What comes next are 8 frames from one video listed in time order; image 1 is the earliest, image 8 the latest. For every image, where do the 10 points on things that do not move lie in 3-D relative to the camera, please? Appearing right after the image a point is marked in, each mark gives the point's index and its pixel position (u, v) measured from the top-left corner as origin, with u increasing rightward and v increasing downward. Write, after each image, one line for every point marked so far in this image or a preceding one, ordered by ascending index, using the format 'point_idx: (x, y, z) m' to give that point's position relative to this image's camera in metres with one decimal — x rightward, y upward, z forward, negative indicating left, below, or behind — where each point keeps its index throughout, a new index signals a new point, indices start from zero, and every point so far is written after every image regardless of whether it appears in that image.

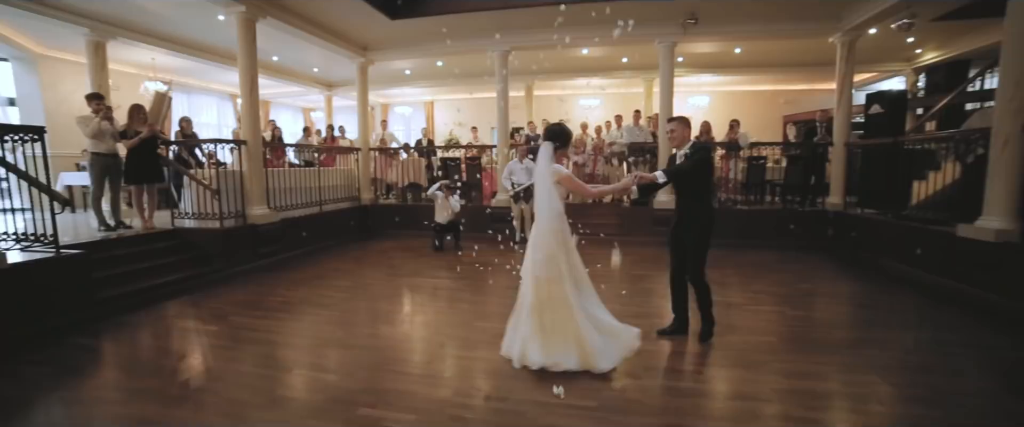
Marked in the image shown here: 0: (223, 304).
0: (-2.9, -0.9, +4.3) m
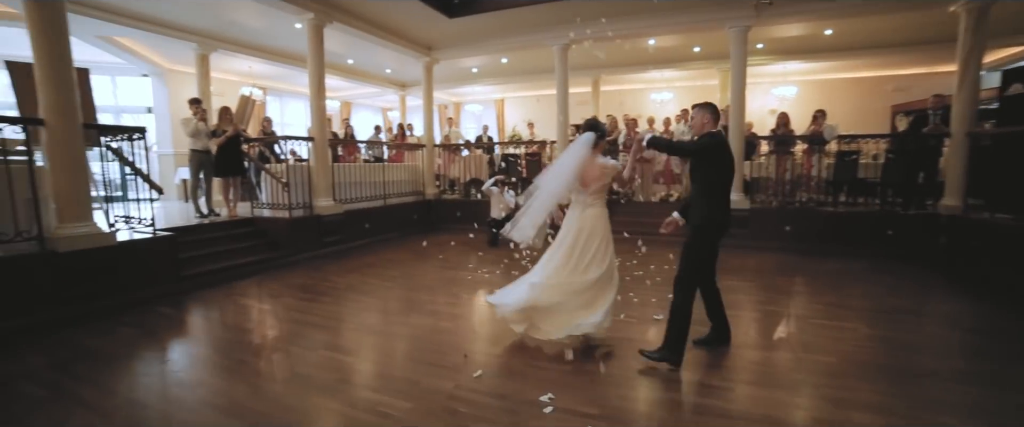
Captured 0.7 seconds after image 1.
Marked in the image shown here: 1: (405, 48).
0: (-2.5, -0.8, +4.8) m
1: (-1.9, +2.9, +7.7) m
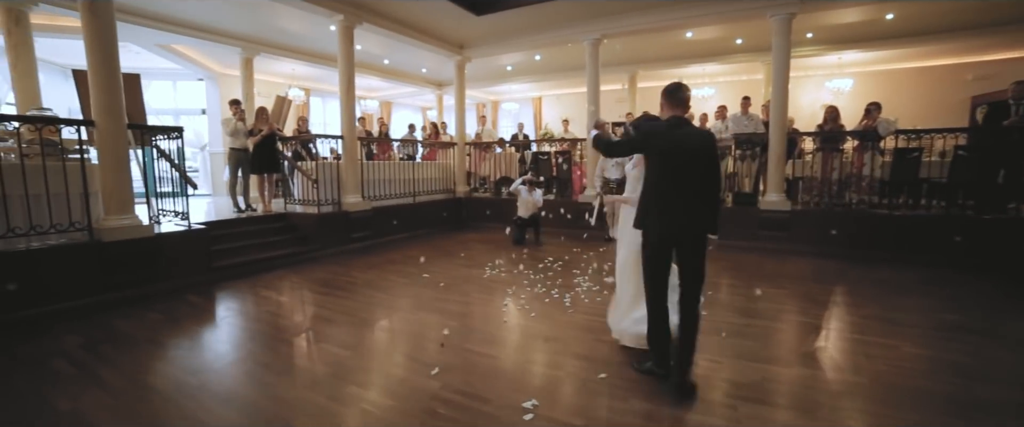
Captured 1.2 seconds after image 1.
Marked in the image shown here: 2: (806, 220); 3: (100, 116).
0: (-2.4, -0.7, +4.9) m
1: (-1.4, +2.9, +7.7) m
2: (+3.9, -0.1, +6.0) m
3: (-3.8, +0.9, +4.1) m
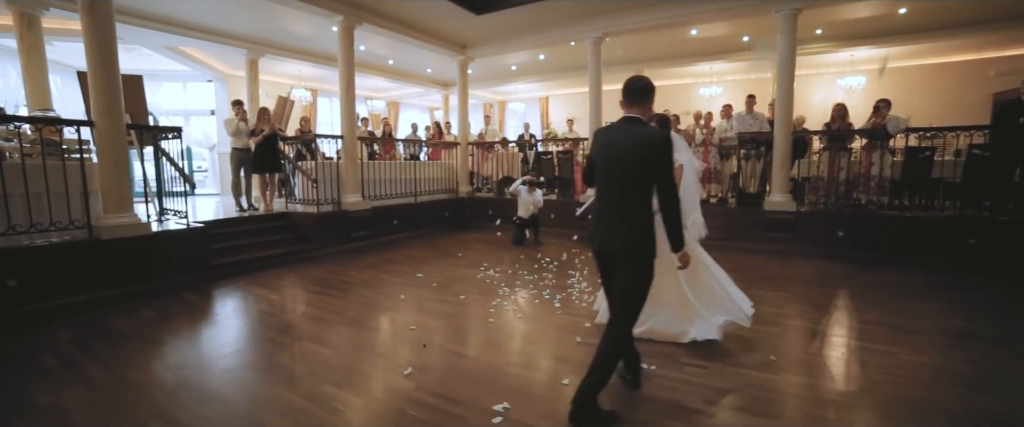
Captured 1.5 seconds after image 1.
0: (-2.4, -0.7, +5.0) m
1: (-1.3, +2.9, +7.7) m
2: (+3.9, -0.1, +5.8) m
3: (-3.9, +1.0, +4.2) m
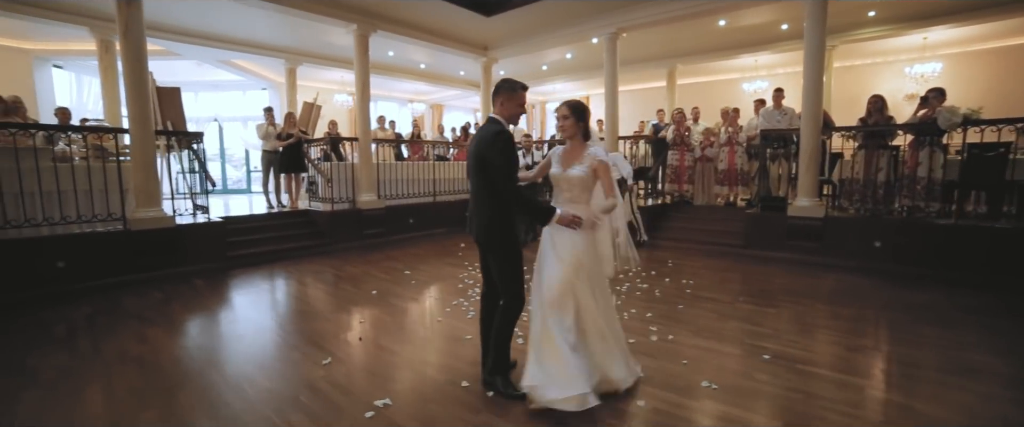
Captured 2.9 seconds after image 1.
0: (-2.6, -0.7, +5.4) m
1: (-1.0, +2.9, +7.9) m
2: (+3.8, -0.2, +5.1) m
3: (-4.1, +1.0, +4.8) m
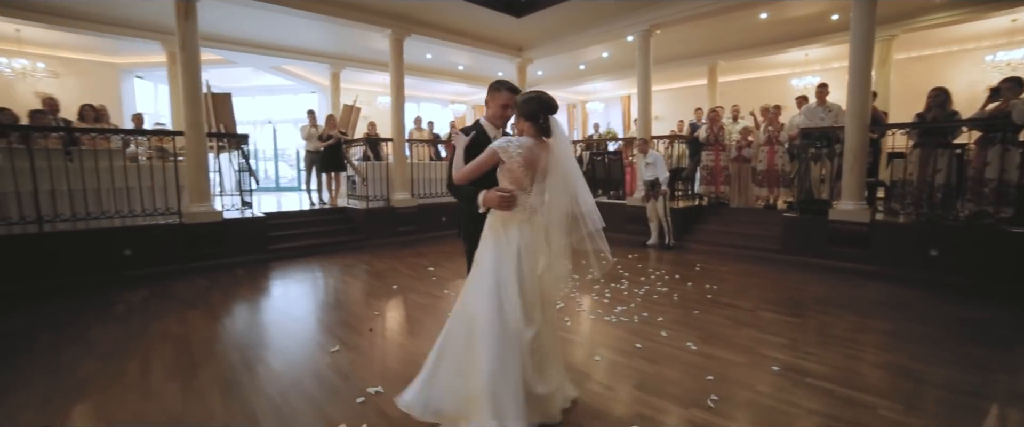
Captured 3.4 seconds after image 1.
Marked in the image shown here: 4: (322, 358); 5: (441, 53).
0: (-2.3, -0.7, +5.7) m
1: (-0.4, +2.9, +8.0) m
2: (+4.0, -0.2, +4.7) m
3: (-3.9, +1.1, +5.3) m
4: (-1.3, -1.0, +3.1) m
5: (-1.4, +3.2, +8.7) m
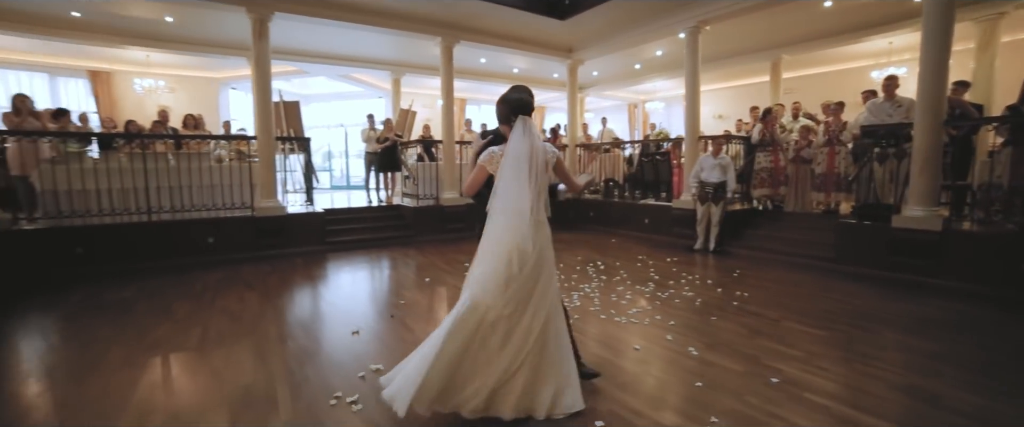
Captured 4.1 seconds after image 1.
0: (-1.8, -0.6, +6.1) m
1: (+0.5, +2.9, +8.1) m
2: (+4.2, -0.3, +4.1) m
3: (-3.4, +1.2, +6.0) m
4: (-1.3, -1.0, +3.5) m
5: (-0.3, +3.2, +9.0) m
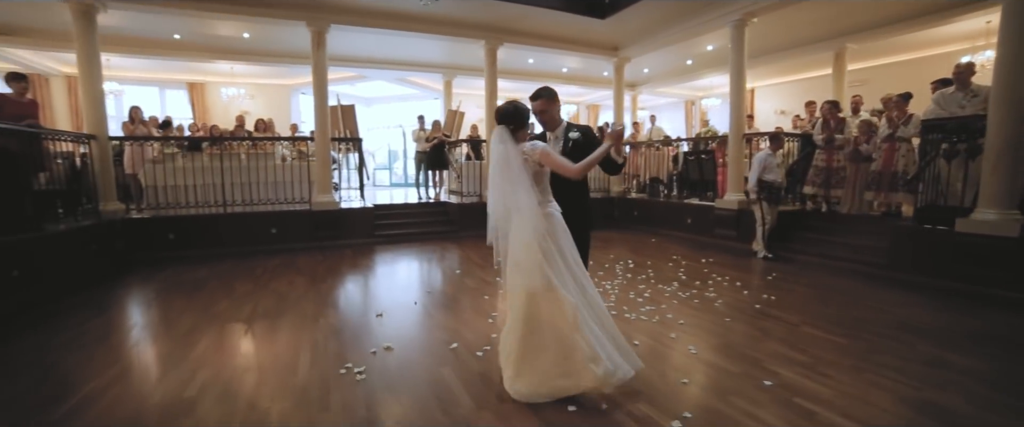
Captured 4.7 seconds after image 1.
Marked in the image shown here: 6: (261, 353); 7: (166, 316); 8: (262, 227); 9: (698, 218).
0: (-1.4, -0.5, +6.5) m
1: (+1.3, +3.0, +8.1) m
2: (+4.4, -0.3, +3.6) m
3: (-2.9, +1.3, +6.7) m
4: (-1.2, -0.9, +3.8) m
5: (+0.6, +3.2, +9.1) m
6: (-1.8, -1.0, +3.2) m
7: (-3.0, -0.9, +3.9) m
8: (-3.6, -0.2, +6.4) m
9: (+2.8, -0.1, +6.8) m
